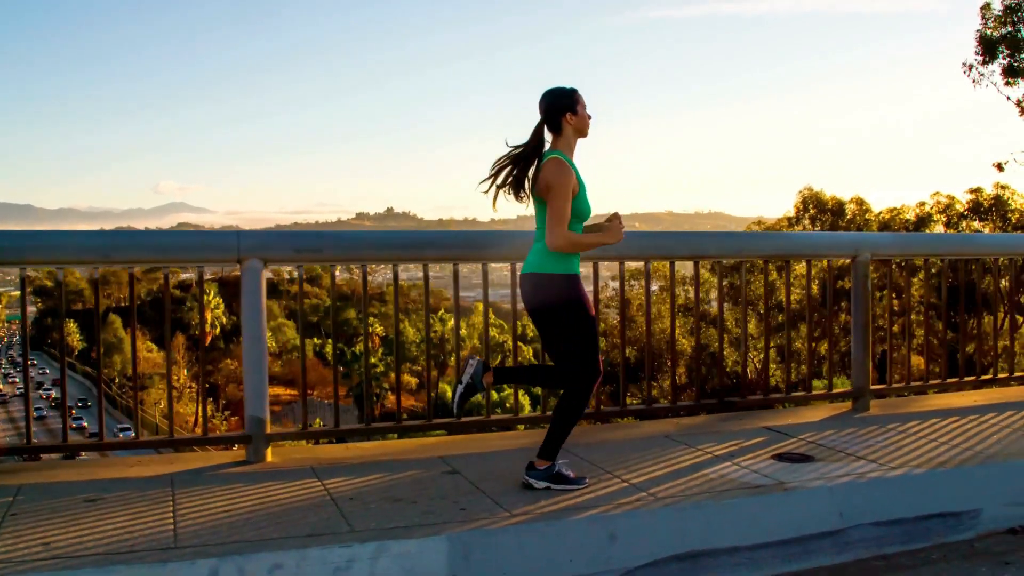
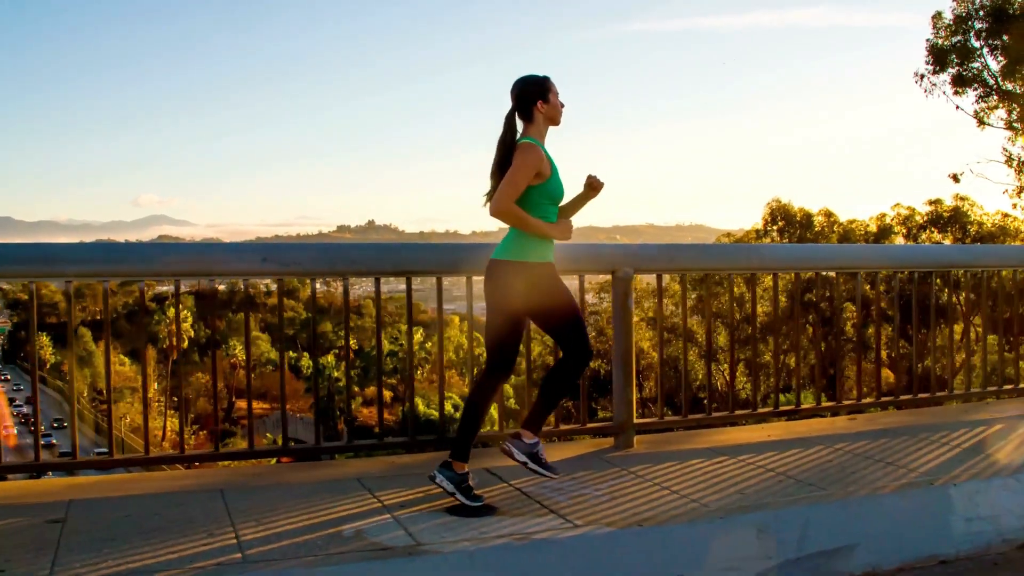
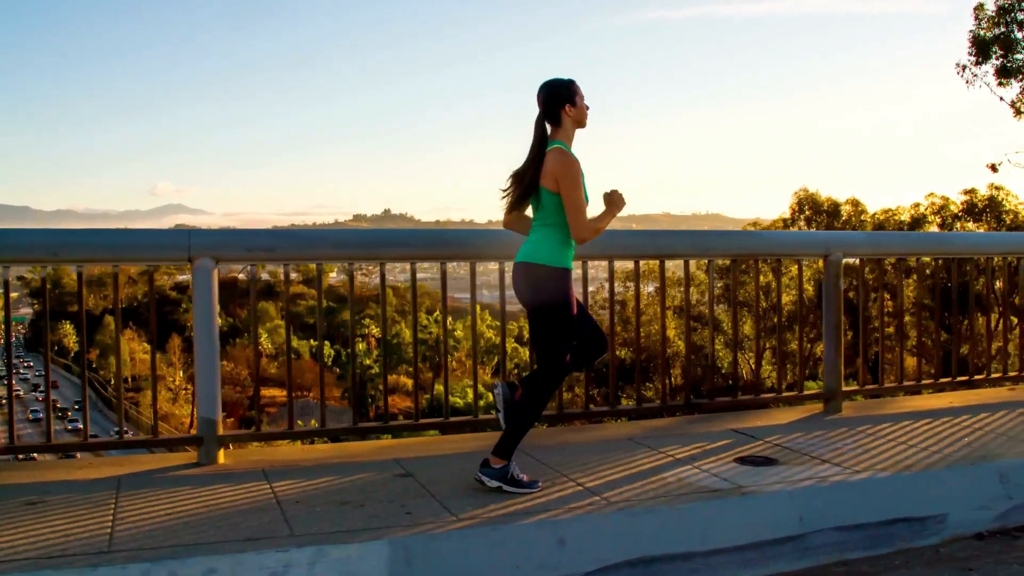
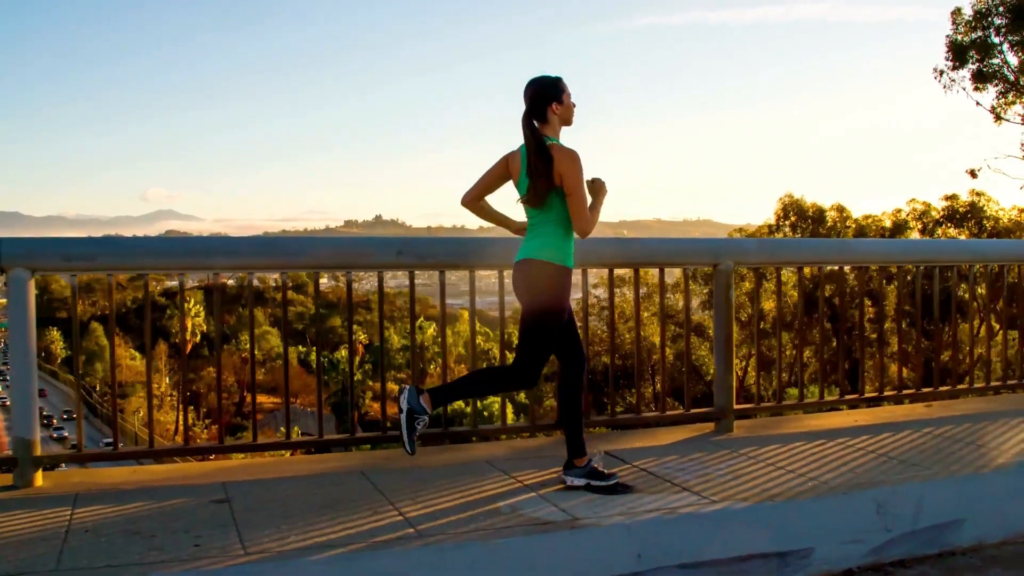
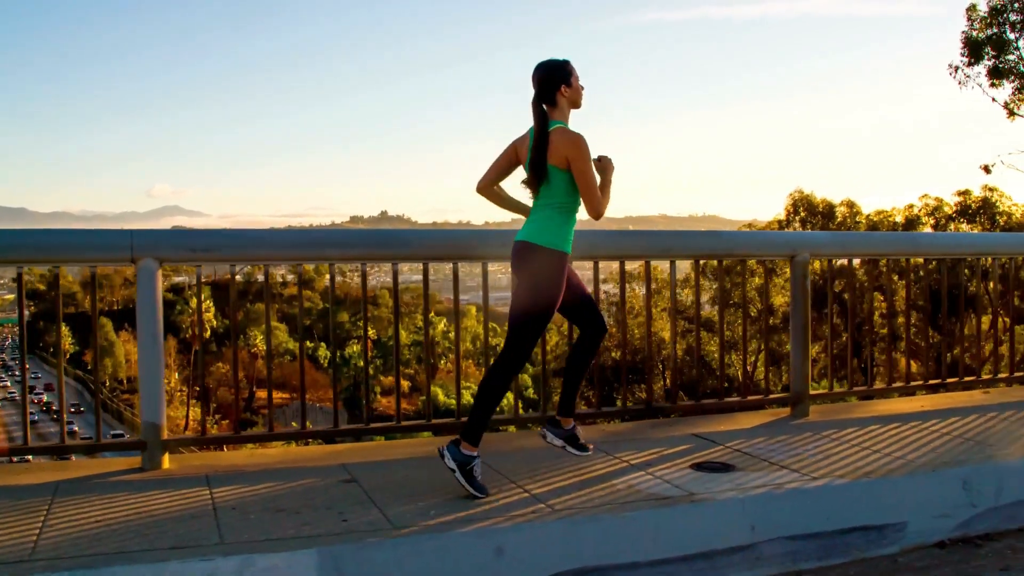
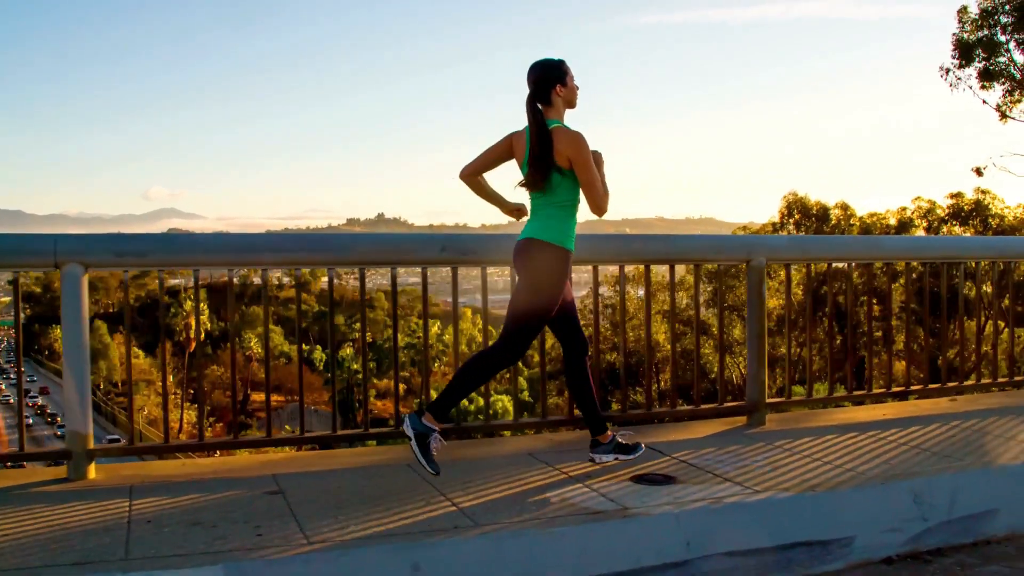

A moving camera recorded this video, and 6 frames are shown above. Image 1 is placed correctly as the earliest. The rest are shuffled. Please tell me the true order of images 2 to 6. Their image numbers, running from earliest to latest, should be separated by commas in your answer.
3, 5, 6, 4, 2
